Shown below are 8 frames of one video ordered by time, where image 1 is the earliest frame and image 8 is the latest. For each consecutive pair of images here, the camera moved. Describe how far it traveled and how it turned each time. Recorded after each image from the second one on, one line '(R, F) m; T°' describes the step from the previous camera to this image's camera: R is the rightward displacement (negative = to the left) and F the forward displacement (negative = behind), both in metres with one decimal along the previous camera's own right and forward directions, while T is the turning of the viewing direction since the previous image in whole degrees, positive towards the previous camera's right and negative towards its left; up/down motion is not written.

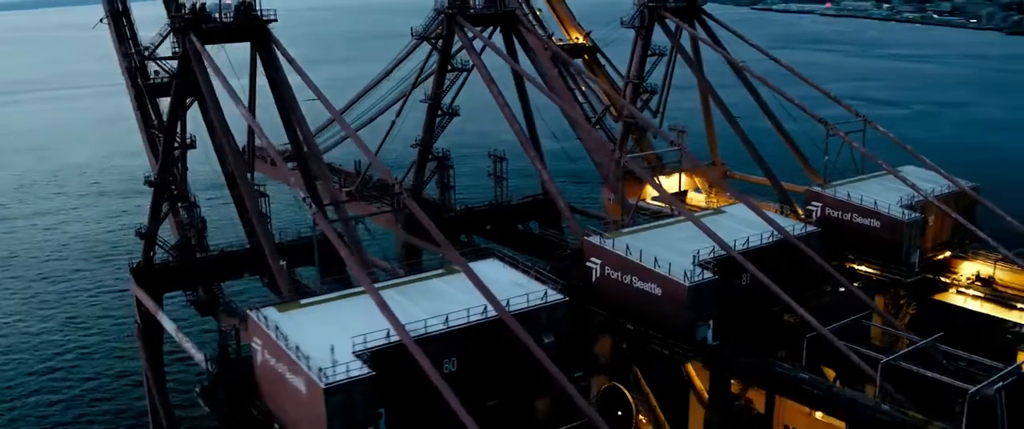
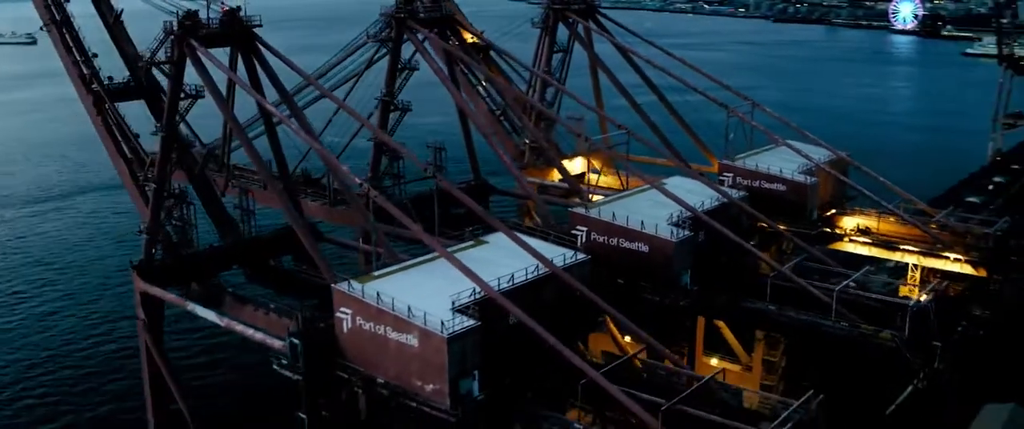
(-2.8, -1.7) m; +10°
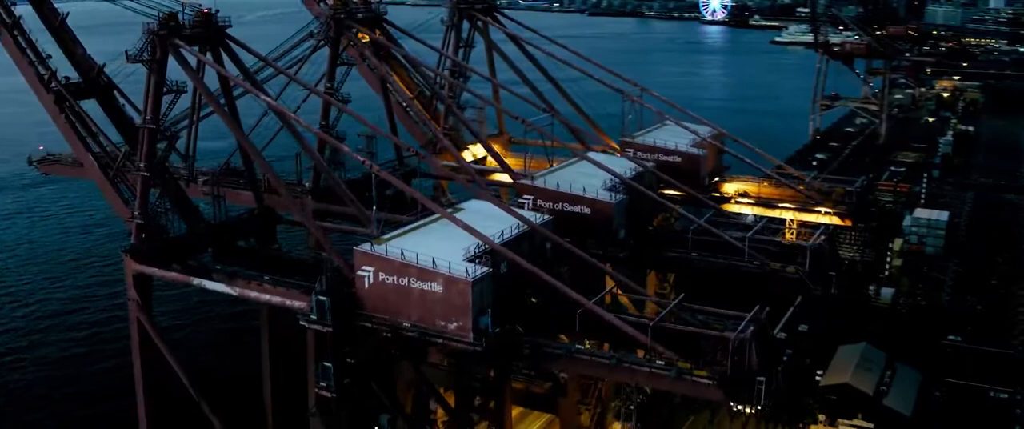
(-2.1, -2.4) m; +8°
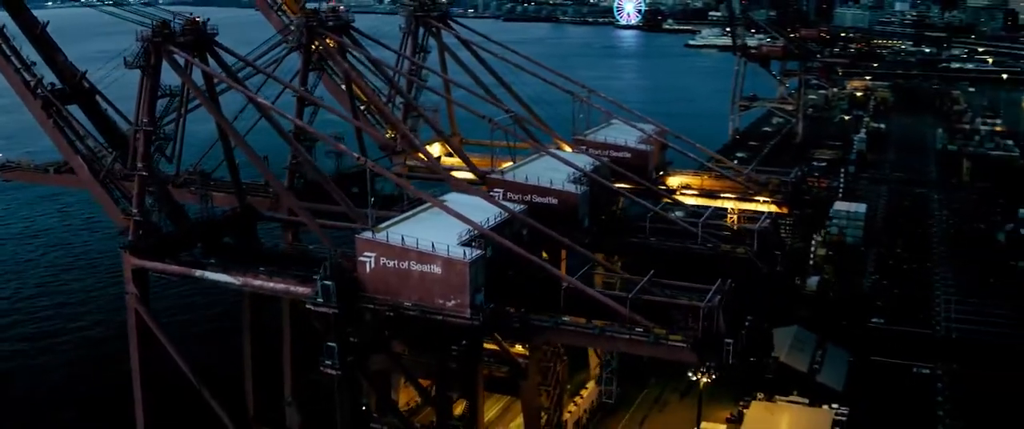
(-0.9, -1.6) m; +4°
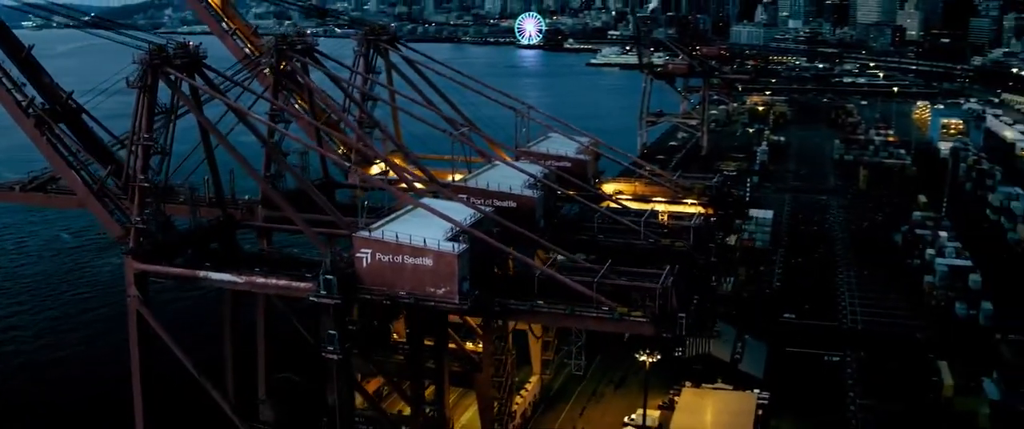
(-1.1, -2.4) m; +5°
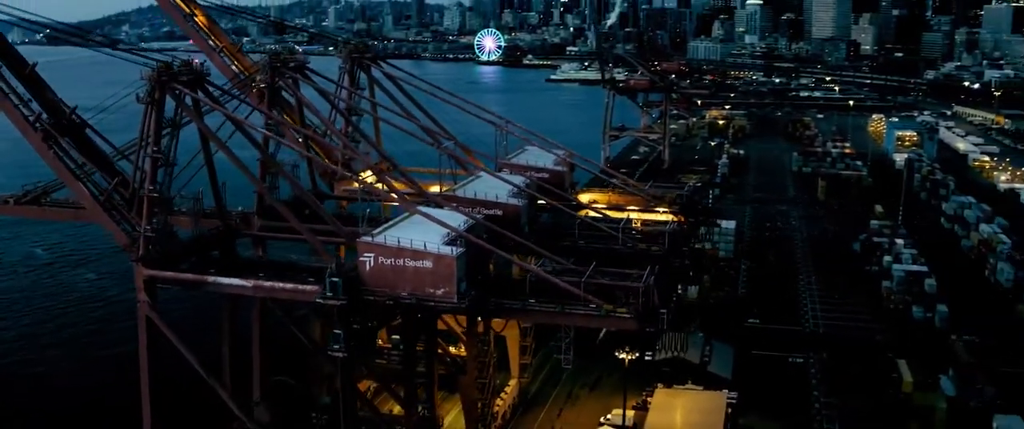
(-0.5, -1.4) m; +2°
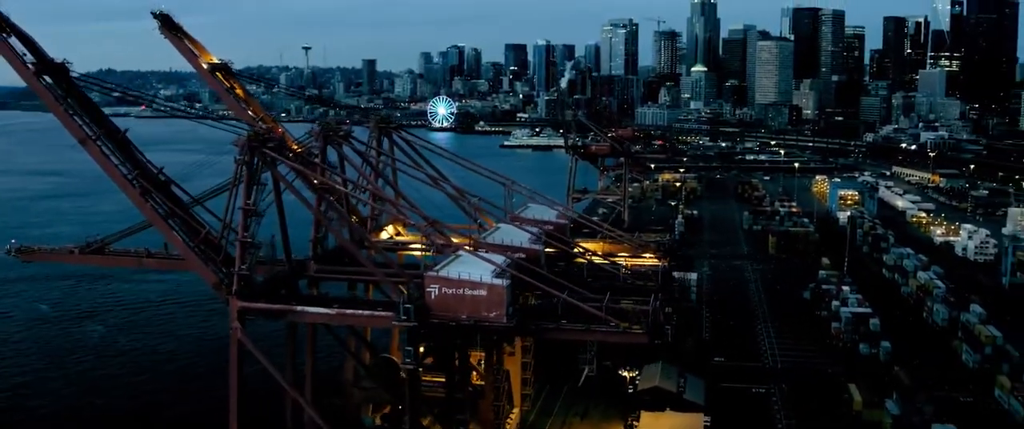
(-1.8, -5.1) m; +2°
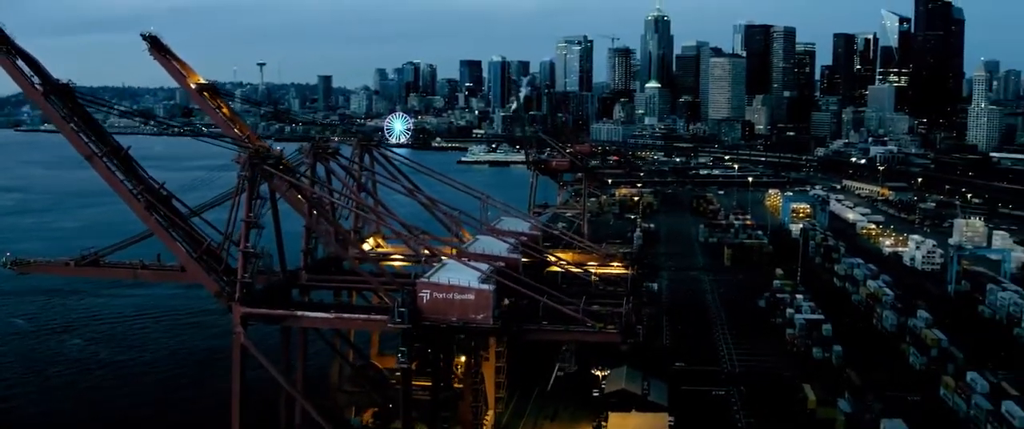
(-0.7, -2.2) m; +2°
